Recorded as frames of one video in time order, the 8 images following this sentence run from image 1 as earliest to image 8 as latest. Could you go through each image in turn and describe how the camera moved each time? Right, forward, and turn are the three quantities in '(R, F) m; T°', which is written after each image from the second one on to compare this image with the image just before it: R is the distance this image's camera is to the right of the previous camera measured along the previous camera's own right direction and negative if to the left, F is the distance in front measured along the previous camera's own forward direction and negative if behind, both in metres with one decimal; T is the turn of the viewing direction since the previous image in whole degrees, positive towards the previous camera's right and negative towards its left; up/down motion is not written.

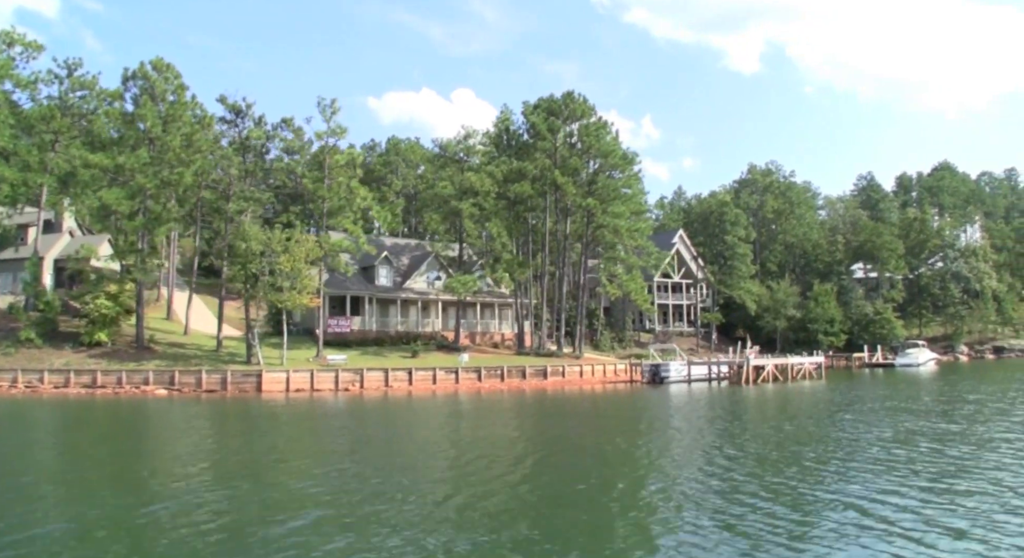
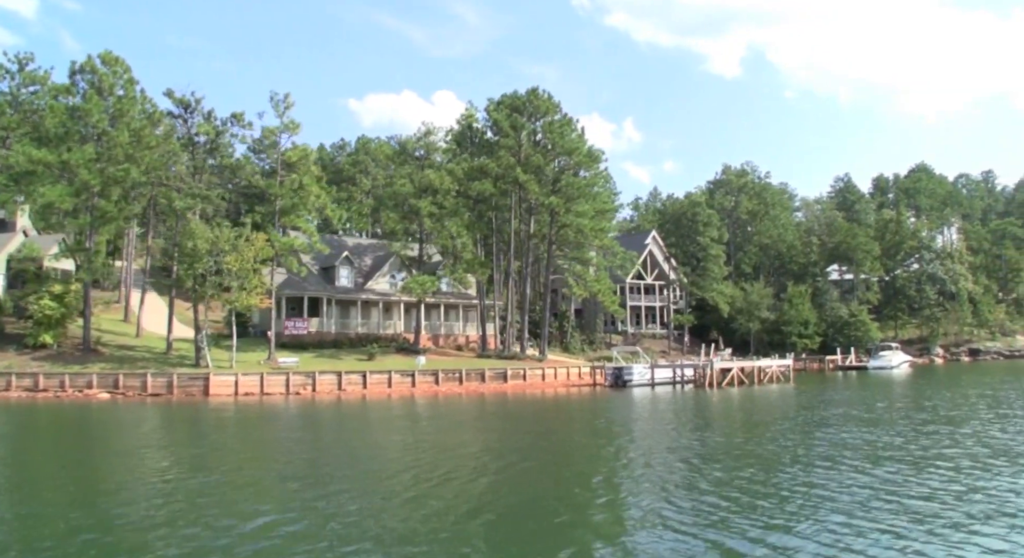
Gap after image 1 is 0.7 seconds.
(+1.7, +1.4) m; +1°
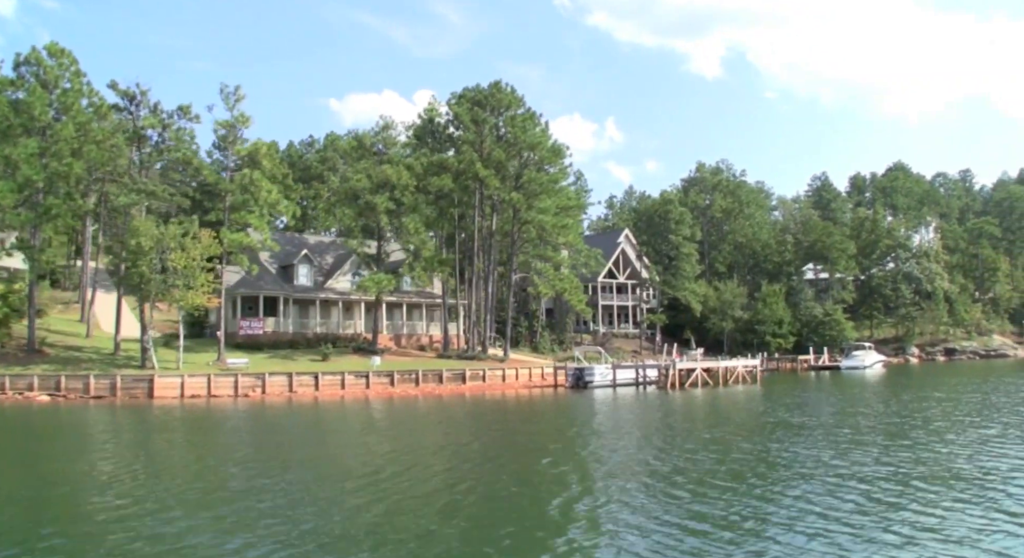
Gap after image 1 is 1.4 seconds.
(+1.8, +1.4) m; +1°
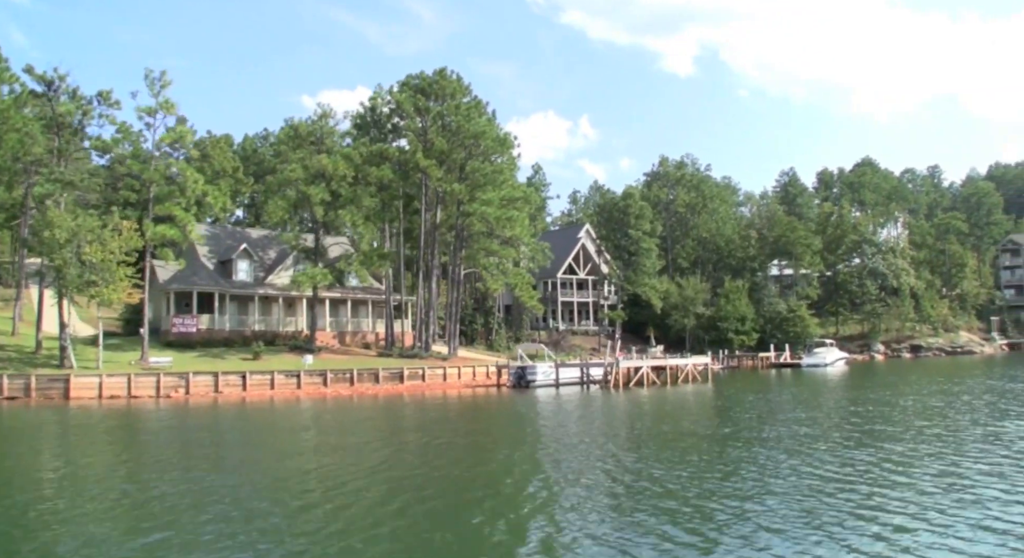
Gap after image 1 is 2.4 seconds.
(+2.5, +1.9) m; +1°
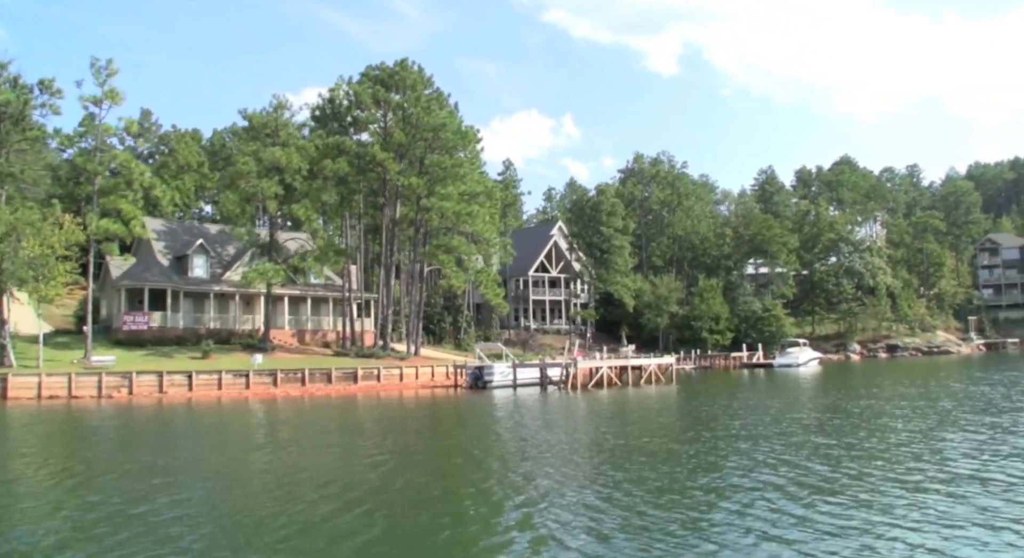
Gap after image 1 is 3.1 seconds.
(+1.7, +1.3) m; +1°
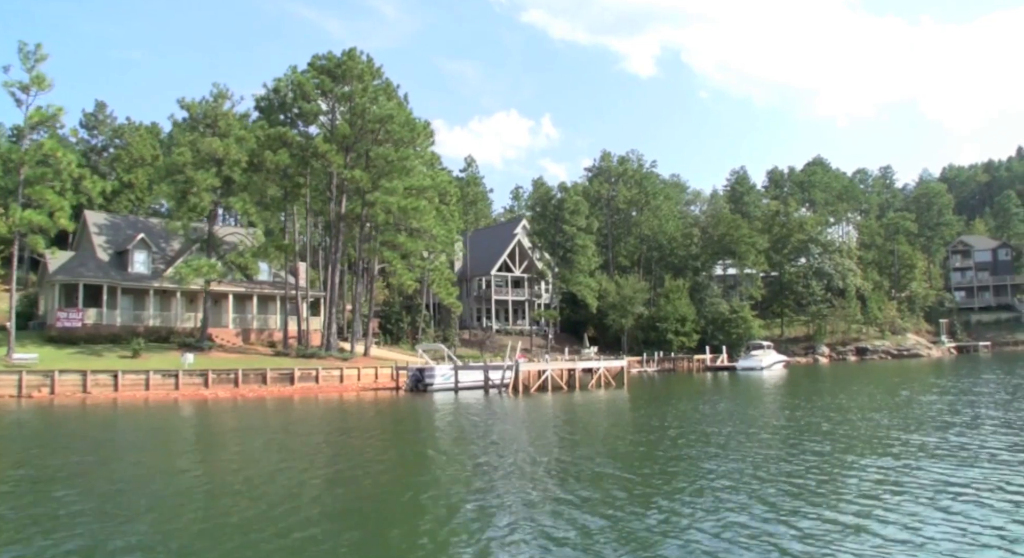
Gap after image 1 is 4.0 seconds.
(+2.1, +1.6) m; +1°
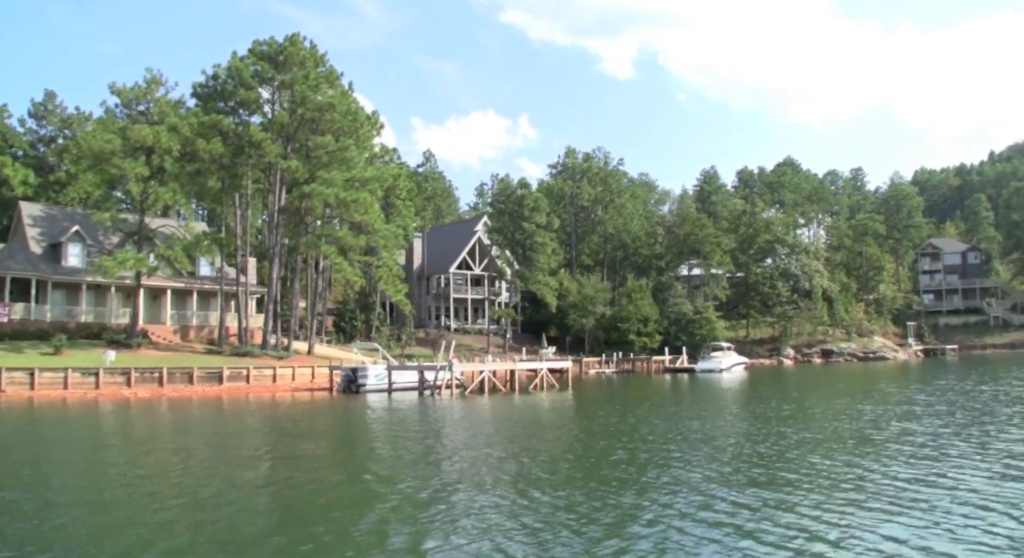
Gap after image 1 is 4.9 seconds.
(+2.1, +1.5) m; +1°
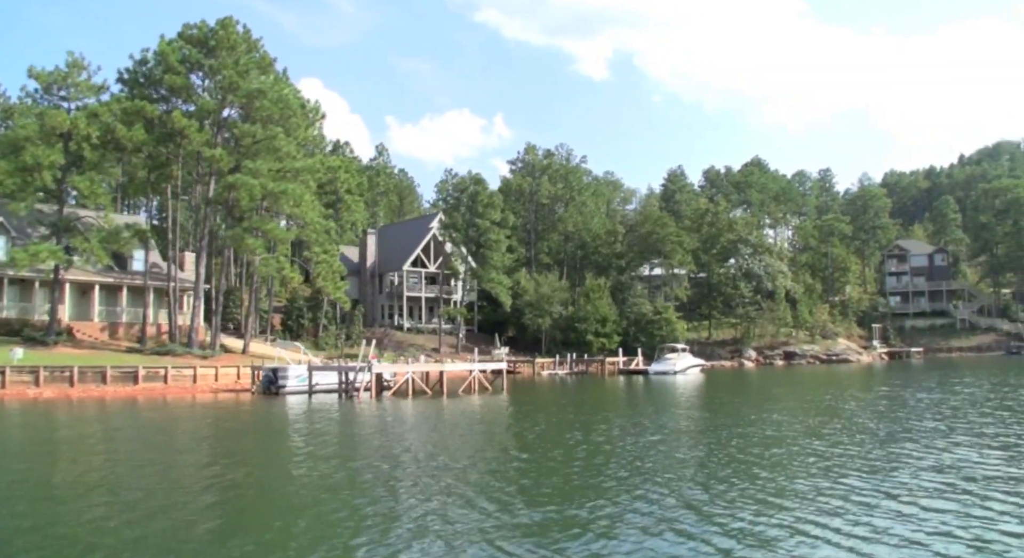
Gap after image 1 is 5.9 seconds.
(+2.4, +1.5) m; +1°
